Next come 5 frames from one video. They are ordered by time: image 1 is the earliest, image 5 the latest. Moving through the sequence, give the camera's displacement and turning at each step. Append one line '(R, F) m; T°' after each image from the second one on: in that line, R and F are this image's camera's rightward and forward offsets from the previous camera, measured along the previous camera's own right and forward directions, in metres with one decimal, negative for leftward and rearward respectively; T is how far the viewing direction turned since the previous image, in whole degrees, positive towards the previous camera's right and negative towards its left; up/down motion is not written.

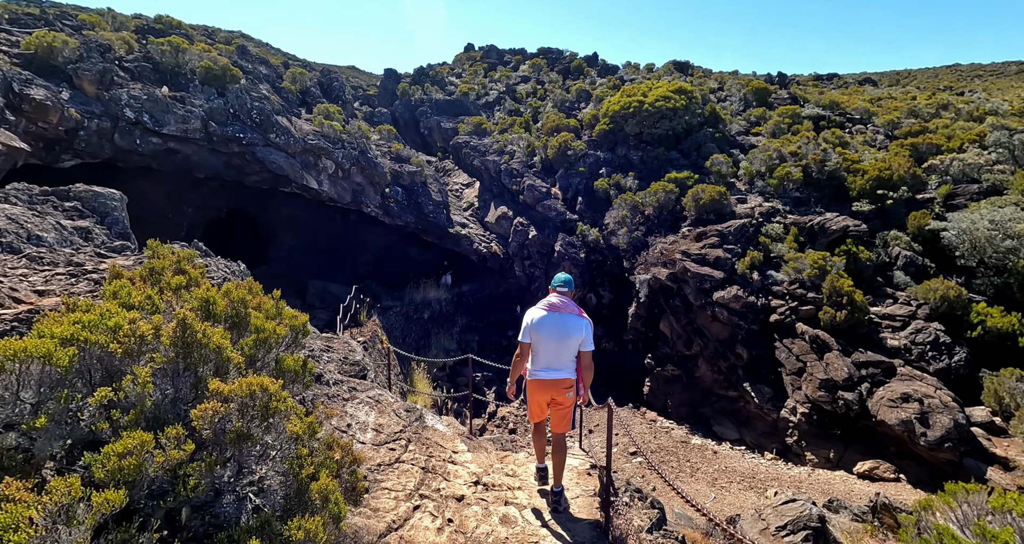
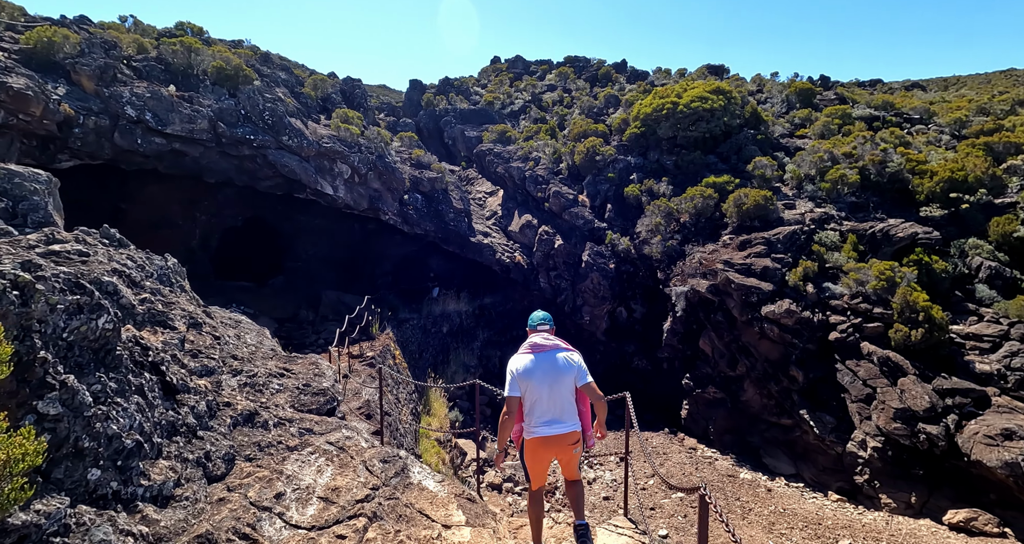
(0.0, +1.0) m; -3°
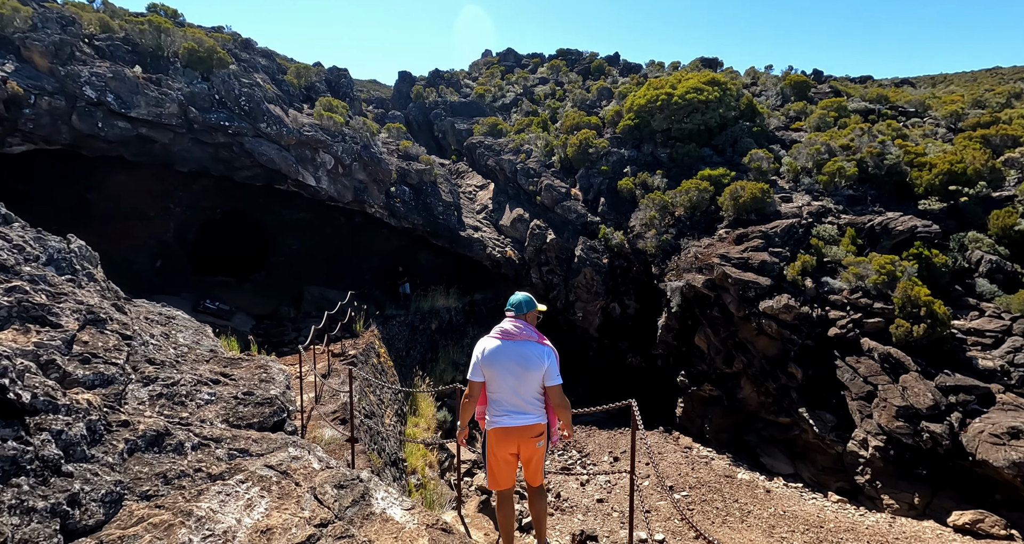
(0.0, +0.4) m; +1°
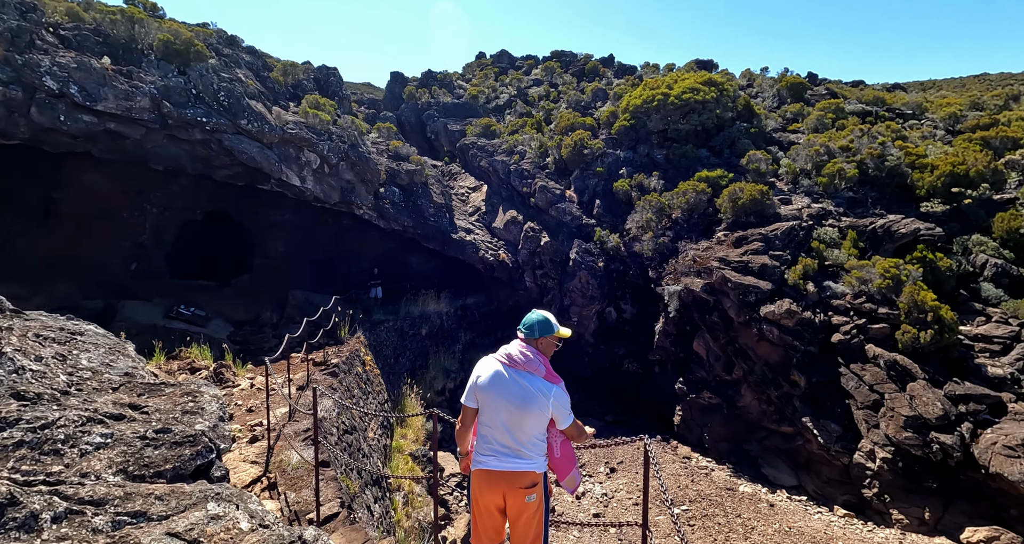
(0.0, +0.4) m; +1°
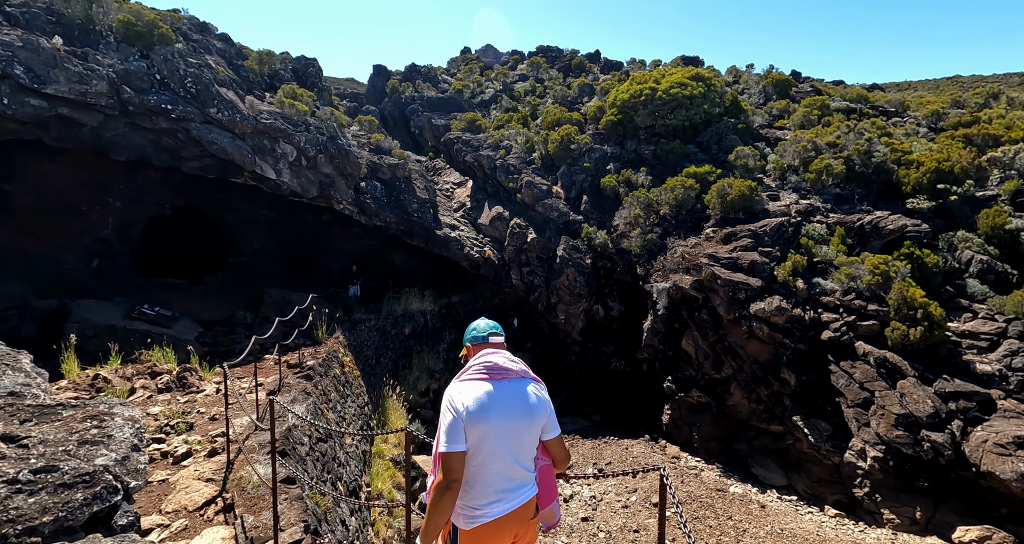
(0.0, +0.3) m; +2°
